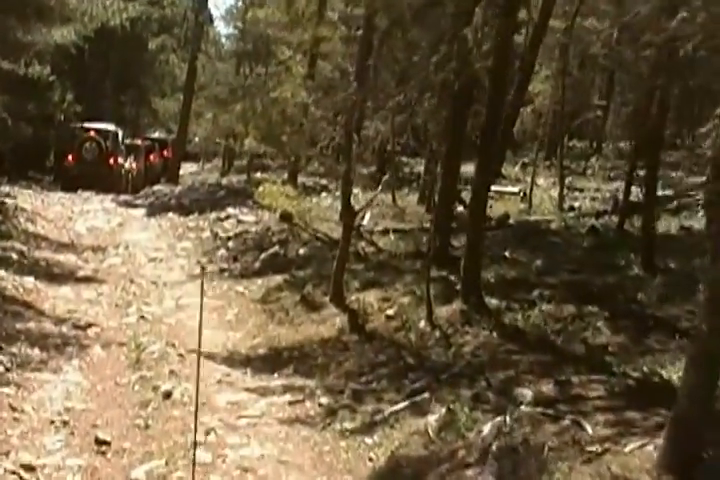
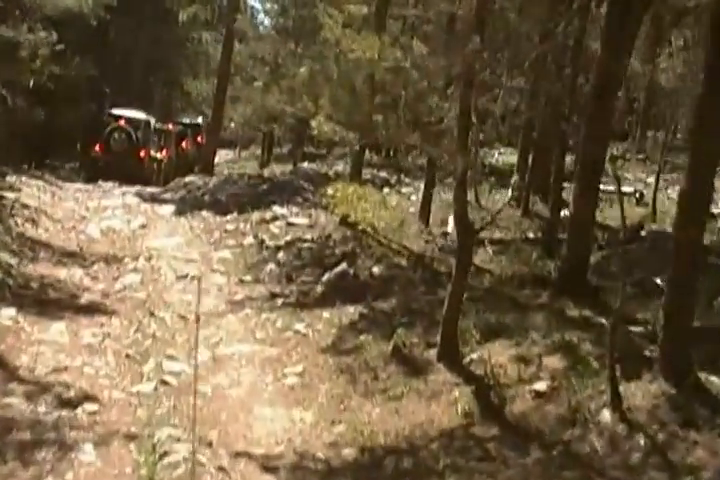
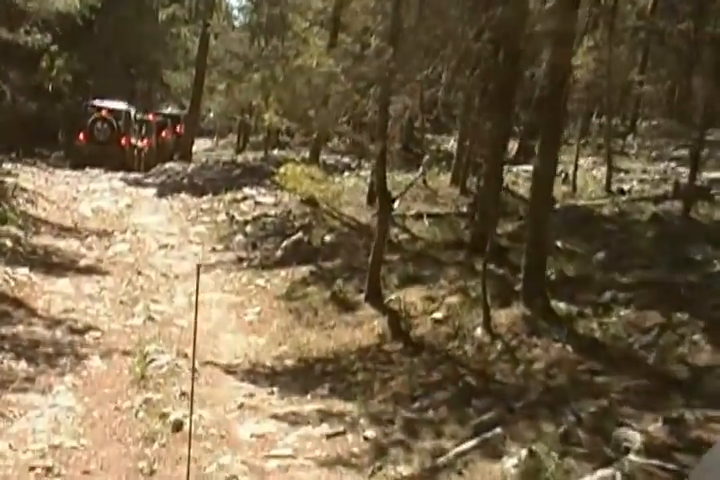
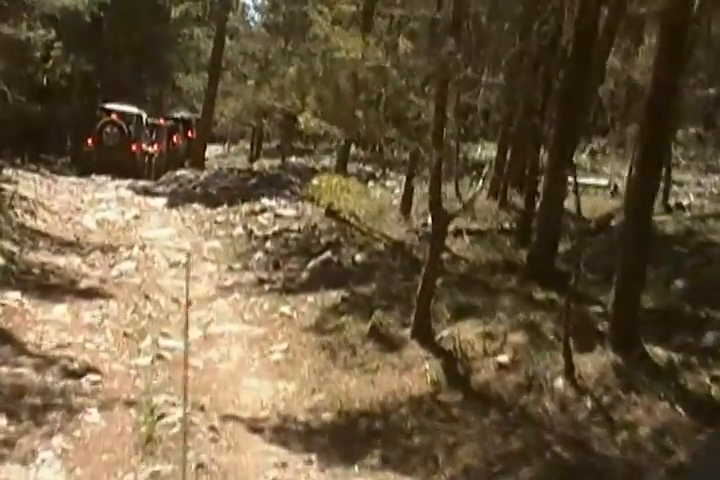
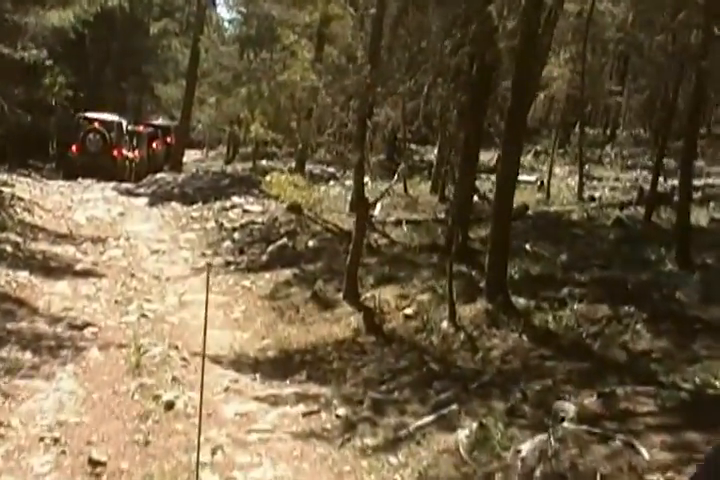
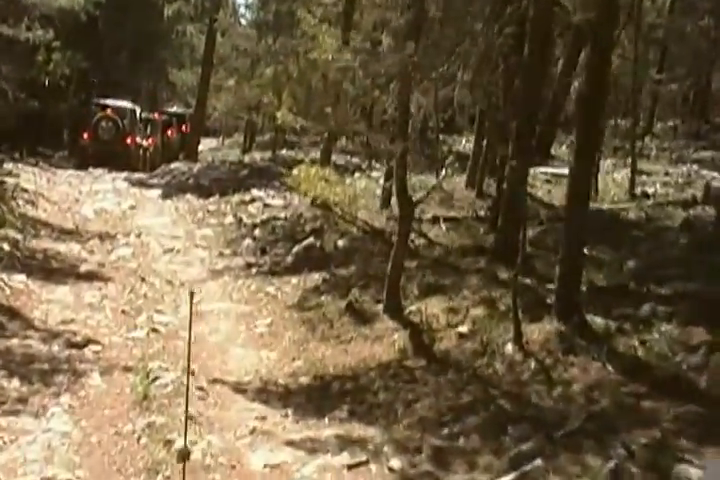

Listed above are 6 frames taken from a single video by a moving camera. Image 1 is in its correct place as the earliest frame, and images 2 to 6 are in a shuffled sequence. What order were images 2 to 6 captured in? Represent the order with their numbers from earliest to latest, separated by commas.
5, 3, 6, 4, 2
